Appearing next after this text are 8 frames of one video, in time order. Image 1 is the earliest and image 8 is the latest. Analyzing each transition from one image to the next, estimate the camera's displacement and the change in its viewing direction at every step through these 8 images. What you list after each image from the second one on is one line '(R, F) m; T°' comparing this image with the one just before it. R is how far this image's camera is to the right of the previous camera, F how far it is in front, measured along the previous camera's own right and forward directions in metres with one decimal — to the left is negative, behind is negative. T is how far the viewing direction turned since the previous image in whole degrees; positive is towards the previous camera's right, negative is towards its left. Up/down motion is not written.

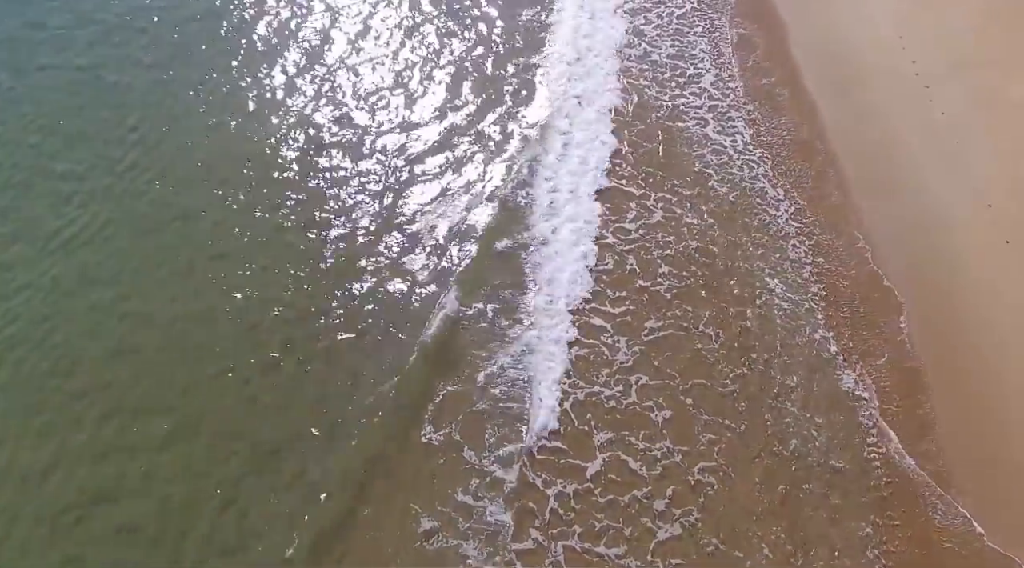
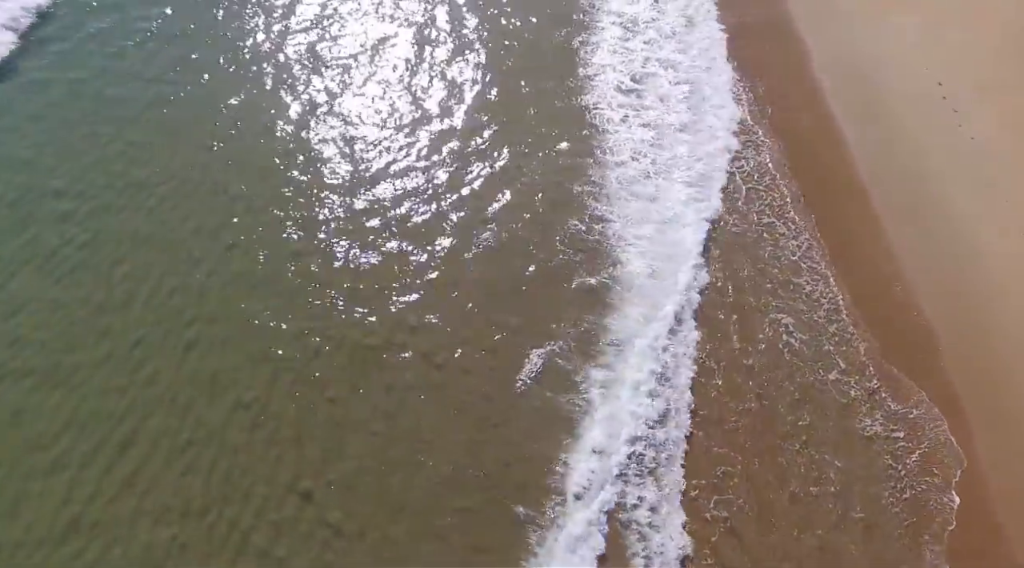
(+0.9, +0.2) m; -6°
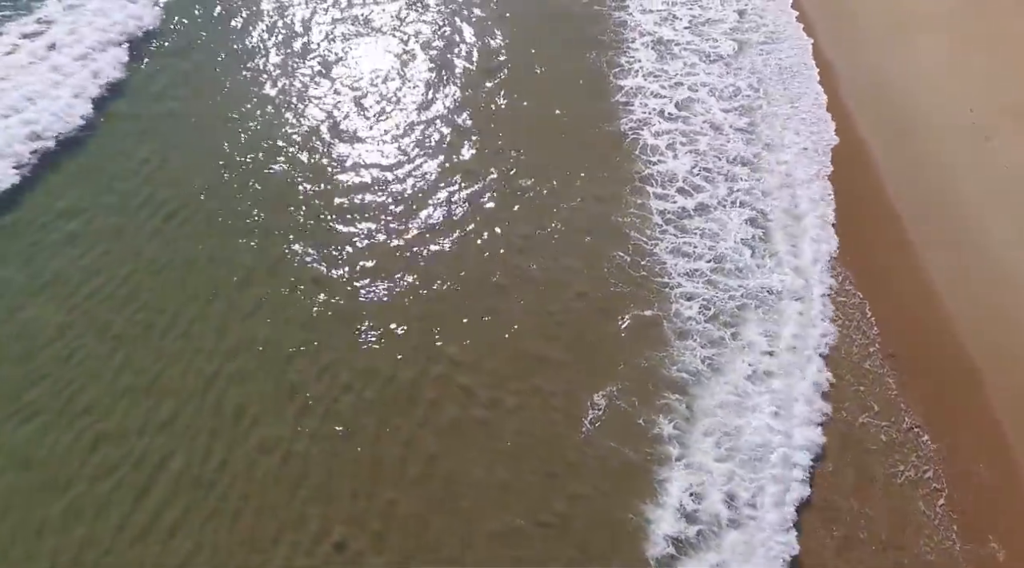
(-0.5, +0.4) m; +1°
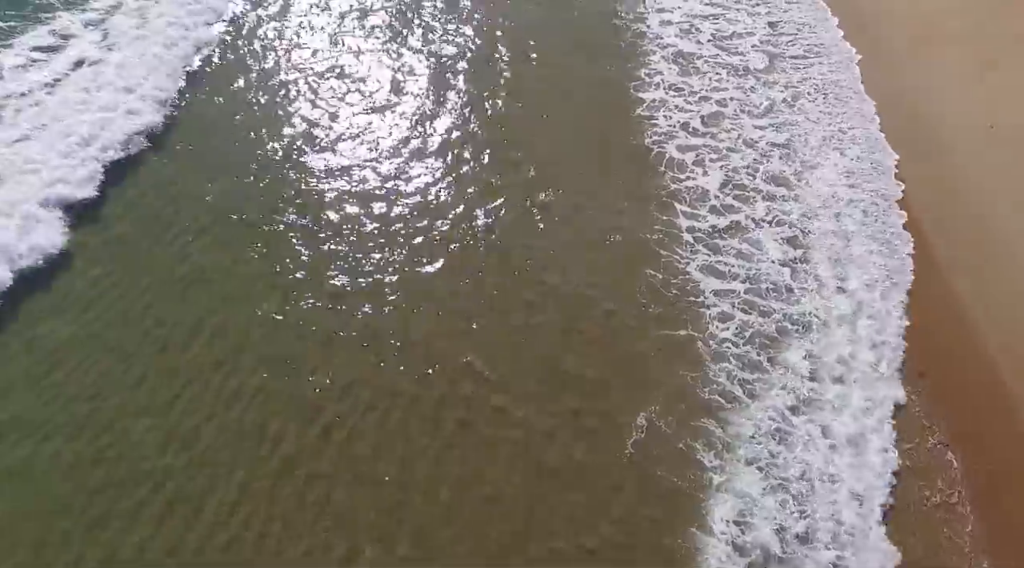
(-0.3, +0.1) m; +1°
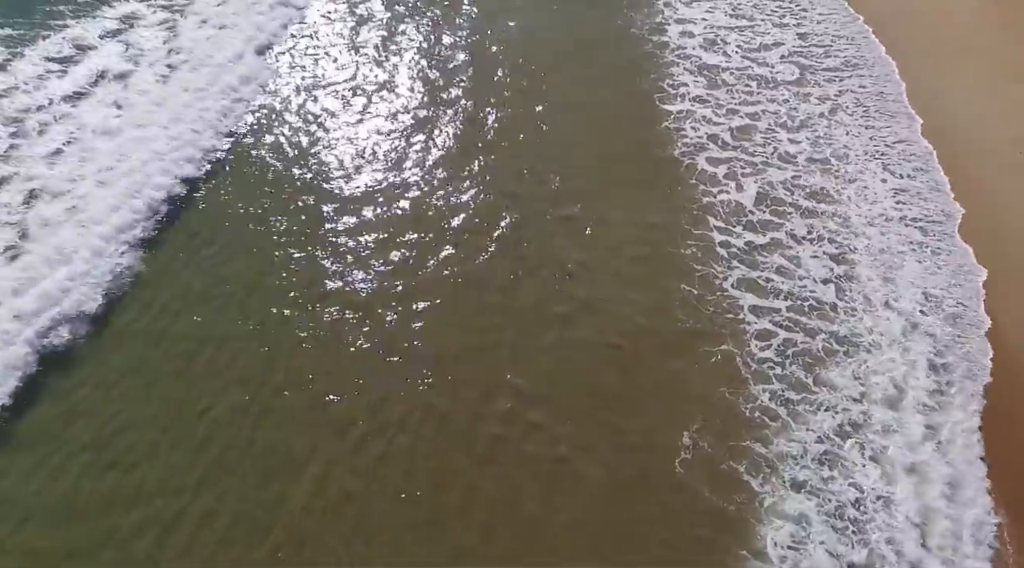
(-0.4, +0.1) m; +1°
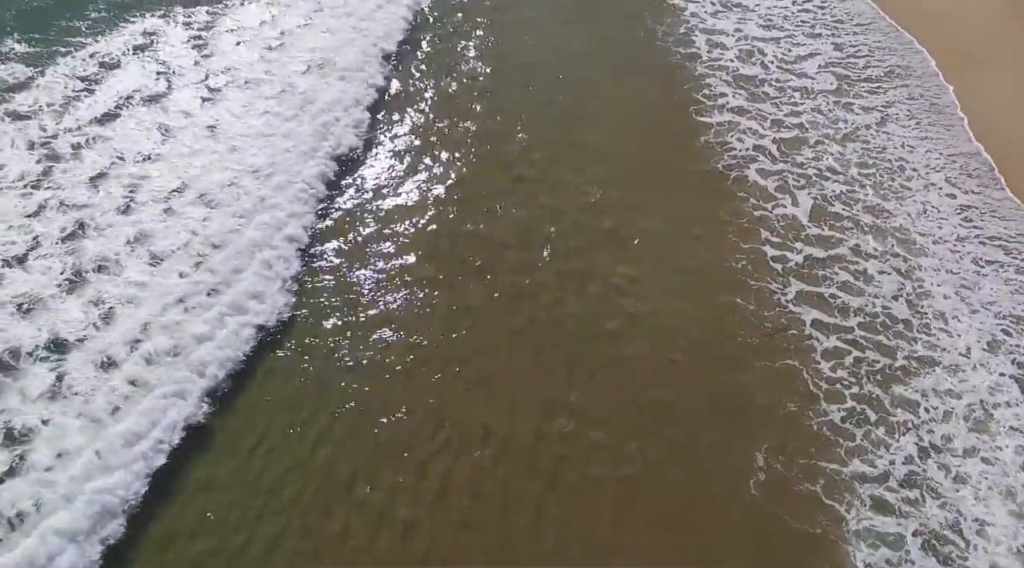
(-0.7, +0.1) m; +2°
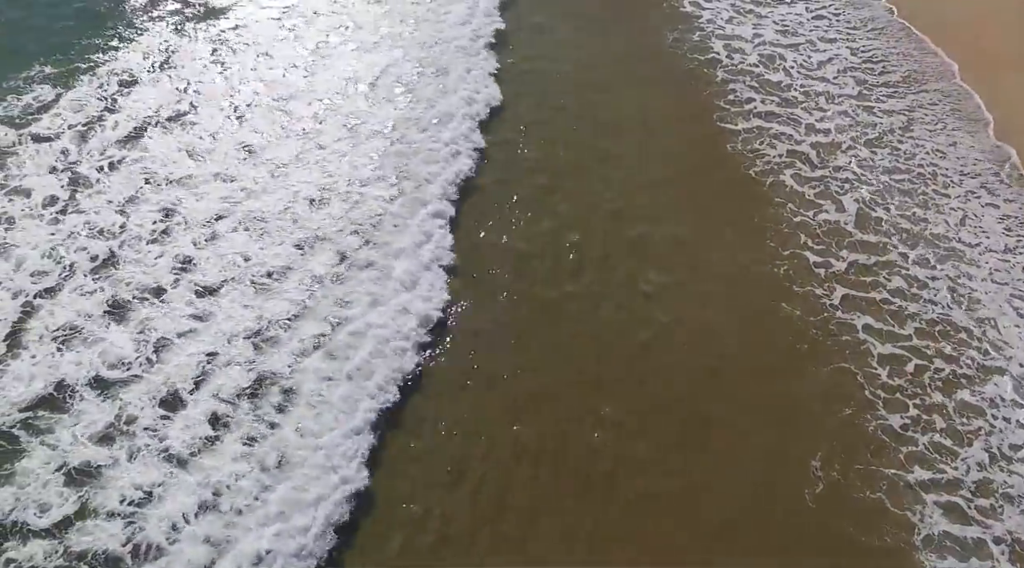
(-0.7, +0.1) m; +2°
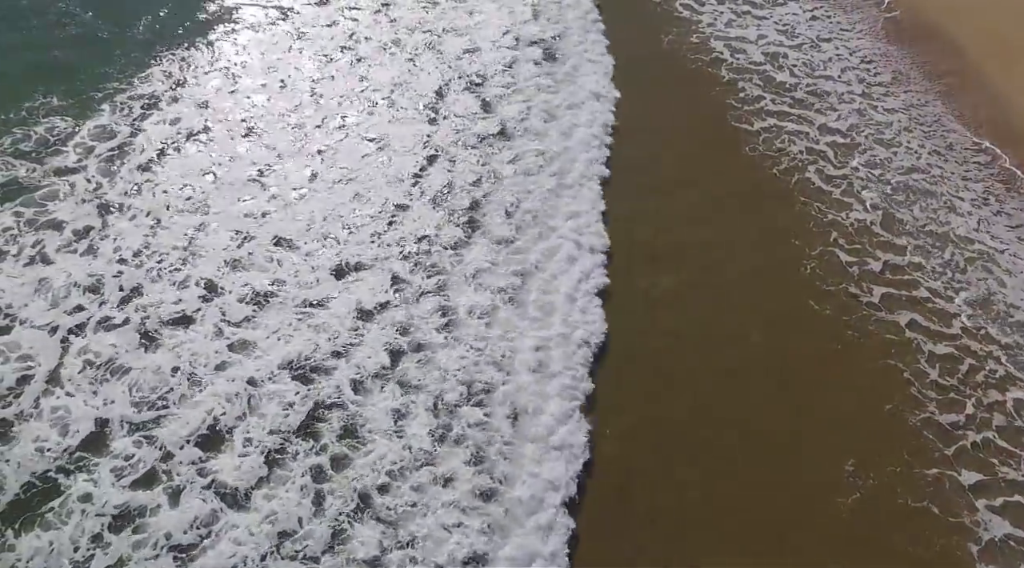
(-0.8, +0.1) m; +3°
